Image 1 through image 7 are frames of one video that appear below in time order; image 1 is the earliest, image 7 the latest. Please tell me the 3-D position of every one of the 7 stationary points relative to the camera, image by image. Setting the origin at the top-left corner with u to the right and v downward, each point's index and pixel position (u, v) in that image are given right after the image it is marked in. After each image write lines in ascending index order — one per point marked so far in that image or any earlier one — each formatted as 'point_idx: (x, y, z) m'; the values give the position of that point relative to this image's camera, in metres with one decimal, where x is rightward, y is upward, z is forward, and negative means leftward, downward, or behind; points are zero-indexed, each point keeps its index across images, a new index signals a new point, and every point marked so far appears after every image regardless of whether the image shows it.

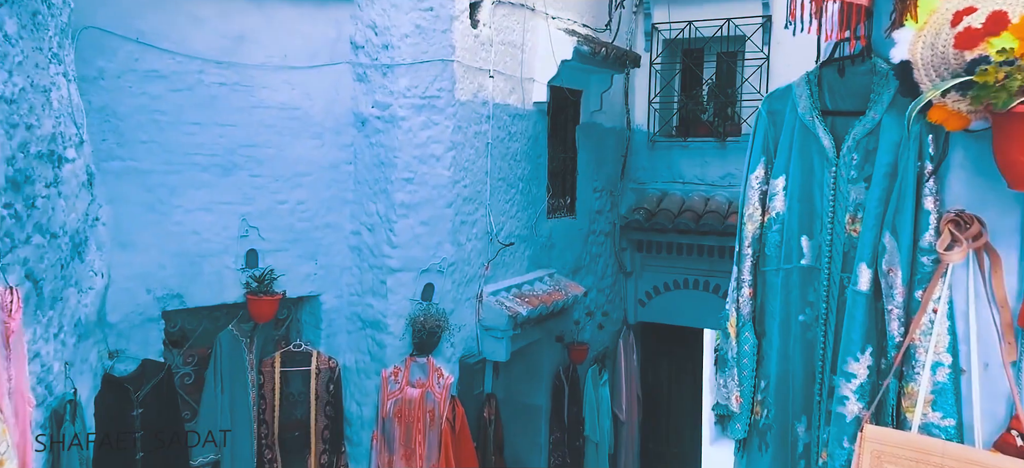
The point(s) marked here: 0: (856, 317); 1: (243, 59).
0: (+0.8, -0.2, +1.7) m
1: (-1.5, +1.0, +3.7) m
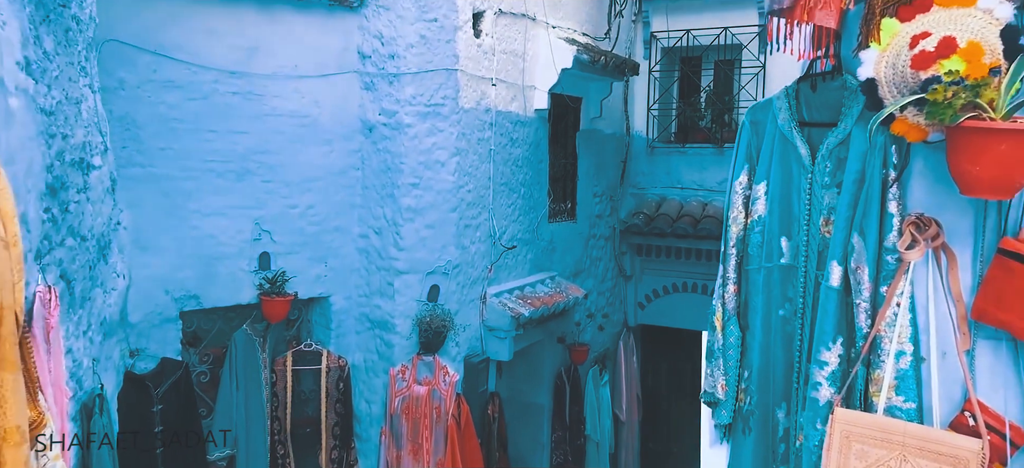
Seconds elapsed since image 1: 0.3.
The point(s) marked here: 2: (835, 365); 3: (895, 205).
0: (+0.8, -0.2, +1.8) m
1: (-1.5, +1.0, +3.9) m
2: (+0.8, -0.3, +1.8) m
3: (+1.0, +0.1, +1.7) m
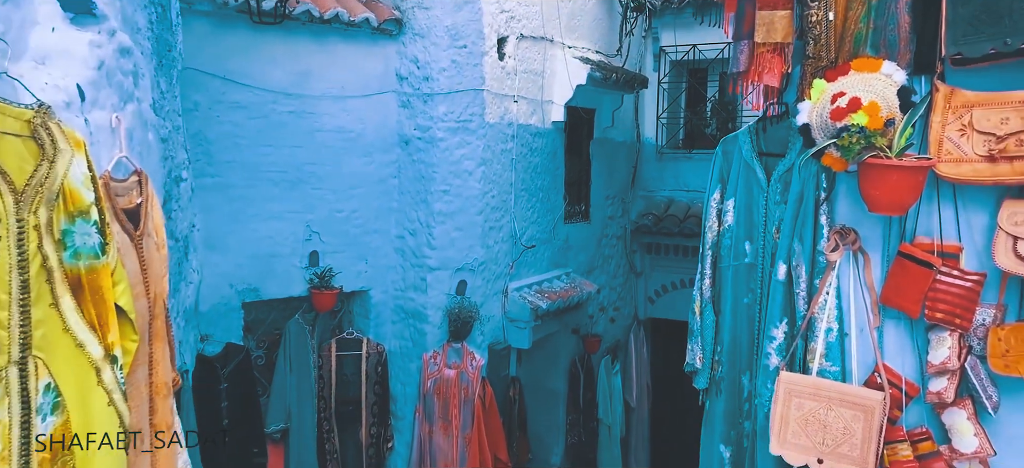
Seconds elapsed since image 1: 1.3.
0: (+0.9, -0.2, +2.3) m
1: (-1.4, +1.0, +4.4) m
2: (+0.9, -0.4, +2.3) m
3: (+1.0, +0.1, +2.2) m
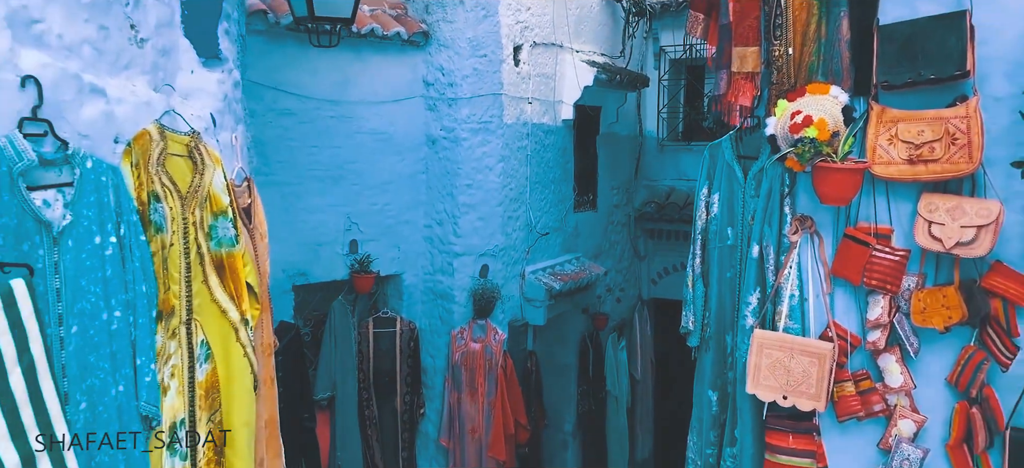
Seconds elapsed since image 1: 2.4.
0: (+1.0, -0.2, +2.9) m
1: (-1.2, +1.0, +5.0) m
2: (+1.1, -0.3, +2.9) m
3: (+1.2, +0.1, +2.8) m
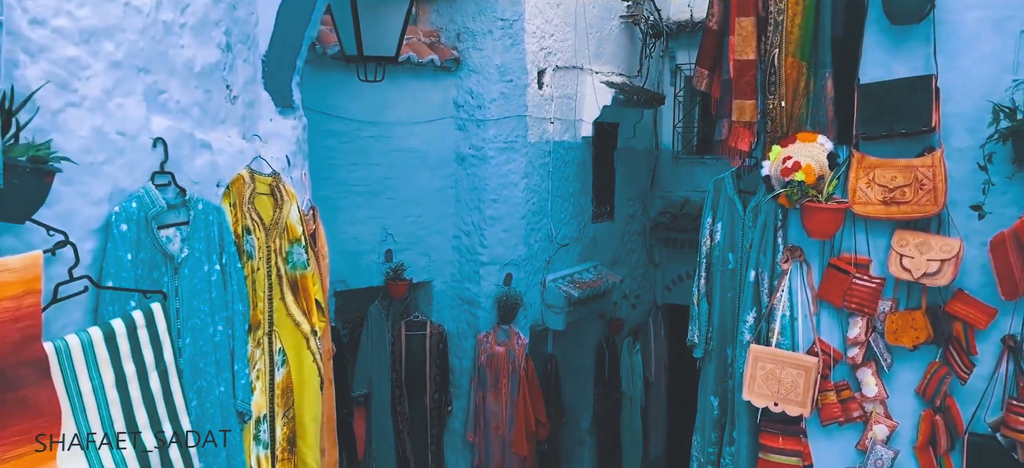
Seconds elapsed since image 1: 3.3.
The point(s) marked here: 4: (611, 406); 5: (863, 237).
0: (+1.2, -0.3, +3.3) m
1: (-1.0, +0.9, +5.4) m
2: (+1.2, -0.4, +3.3) m
3: (+1.3, 0.0, +3.2) m
4: (+1.0, -1.8, +6.9) m
5: (+1.6, 0.0, +3.0) m
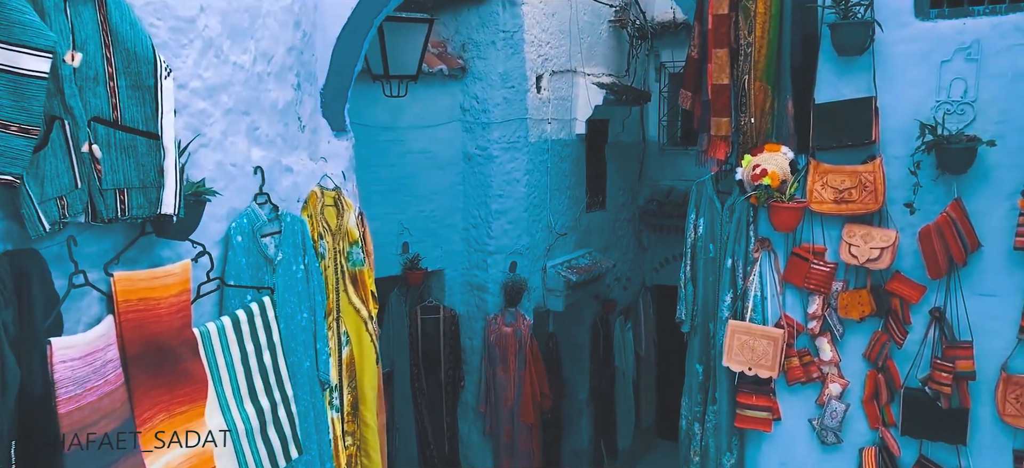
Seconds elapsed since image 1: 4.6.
0: (+1.3, -0.3, +3.9) m
1: (-1.0, +1.0, +5.9) m
2: (+1.3, -0.4, +3.9) m
3: (+1.4, 0.0, +3.8) m
4: (+1.1, -1.7, +7.6) m
5: (+1.7, 0.0, +3.6) m
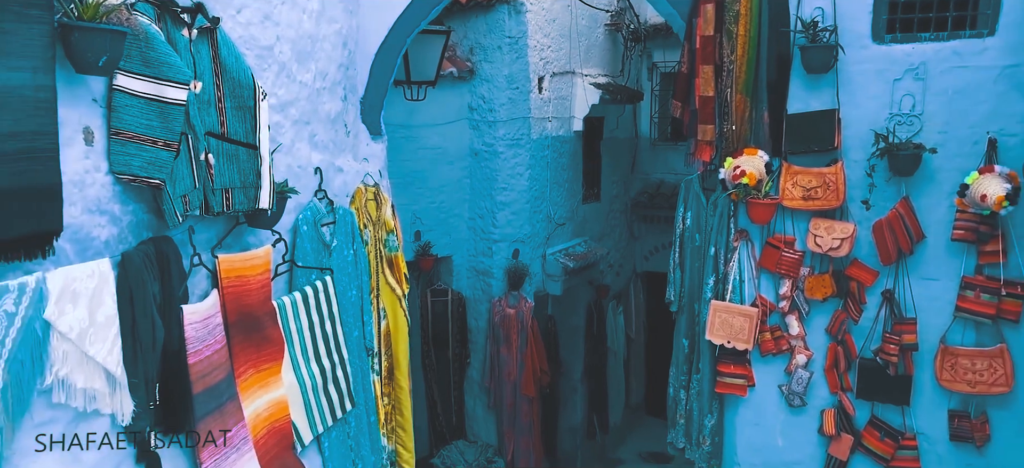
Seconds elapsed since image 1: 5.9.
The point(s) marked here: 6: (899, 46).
0: (+1.3, -0.2, +4.5) m
1: (-1.0, +1.1, +6.5) m
2: (+1.4, -0.3, +4.5) m
3: (+1.5, +0.1, +4.4) m
4: (+1.1, -1.5, +8.2) m
5: (+1.8, +0.1, +4.2) m
6: (+2.2, +1.1, +3.8) m
